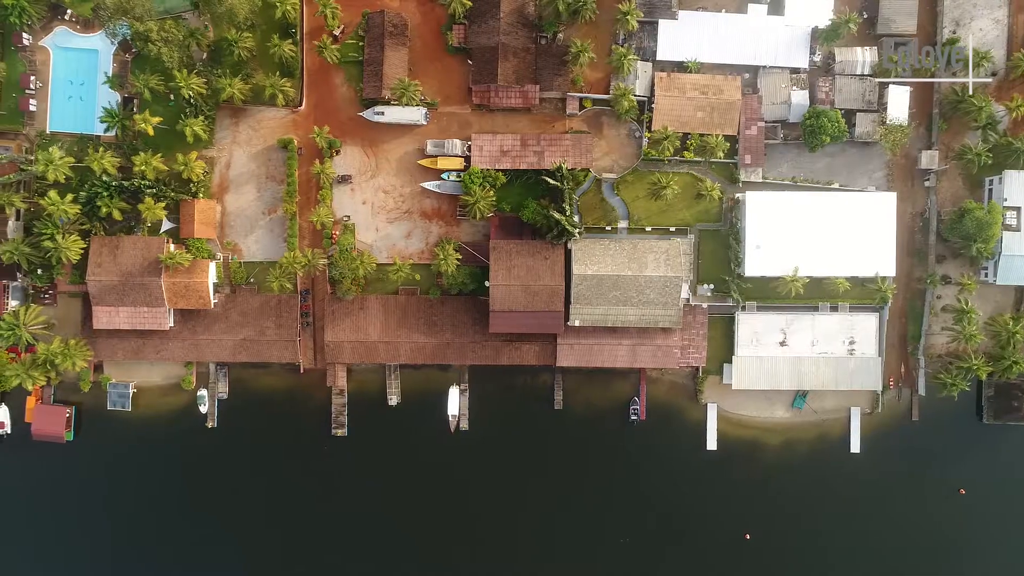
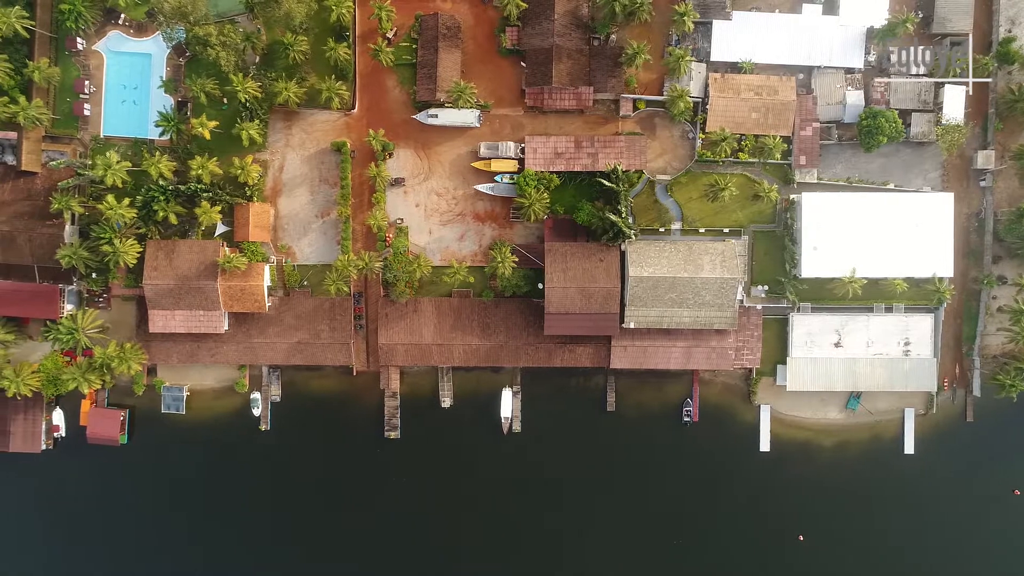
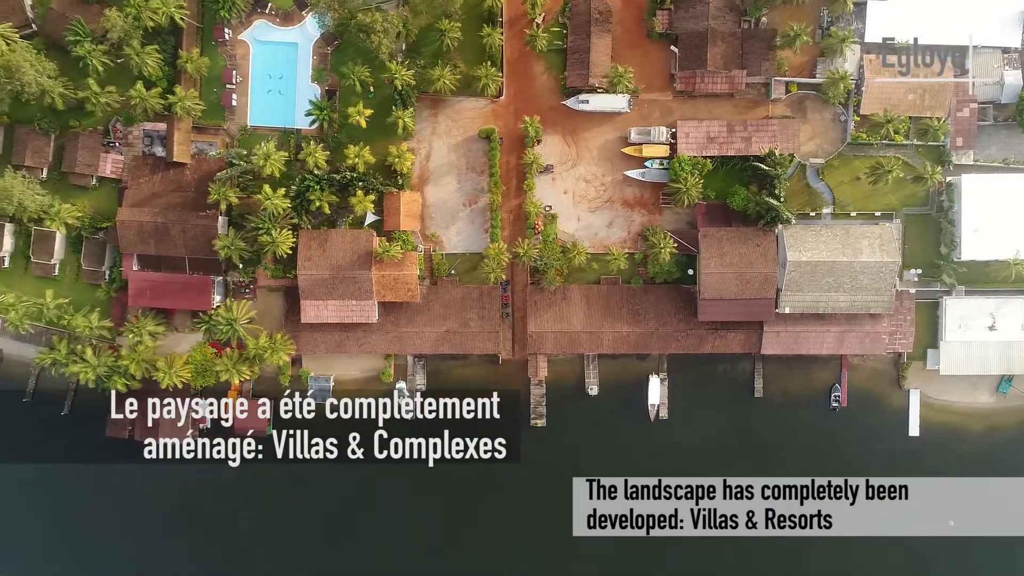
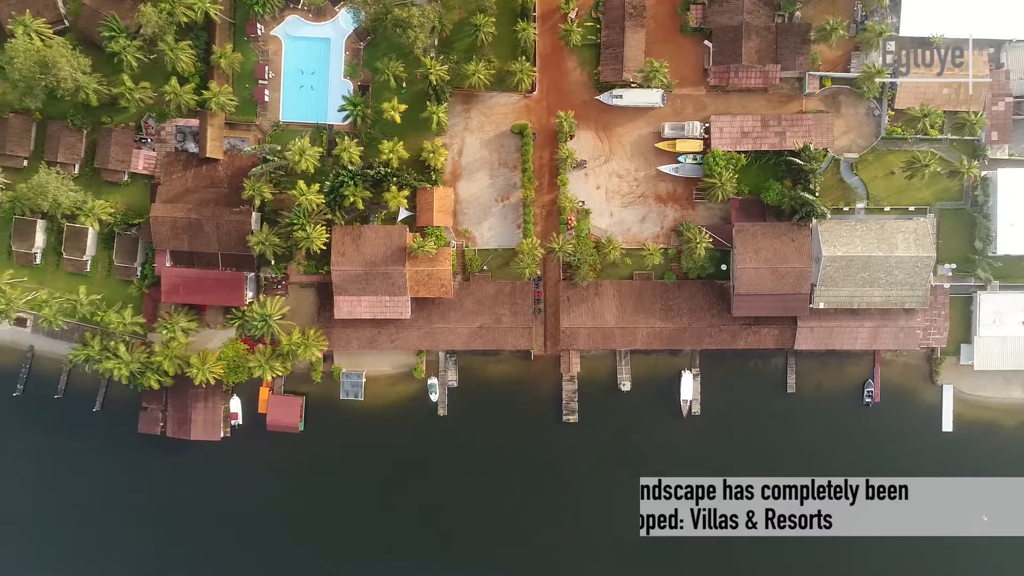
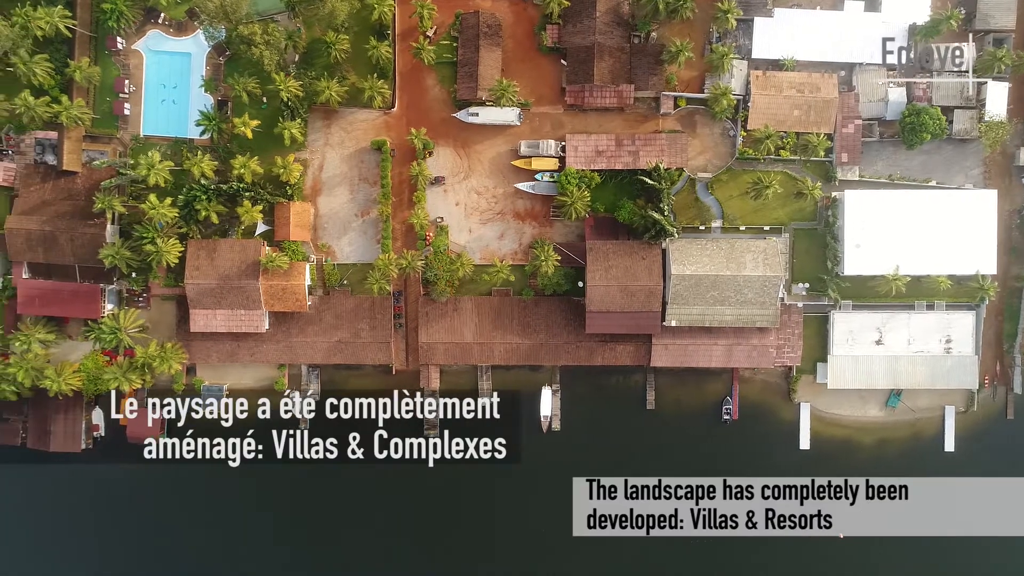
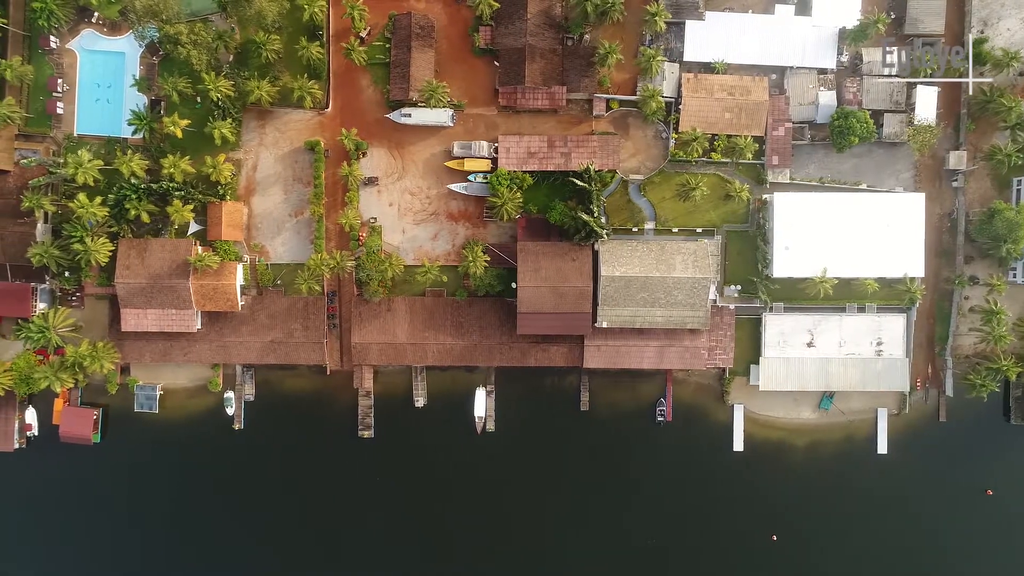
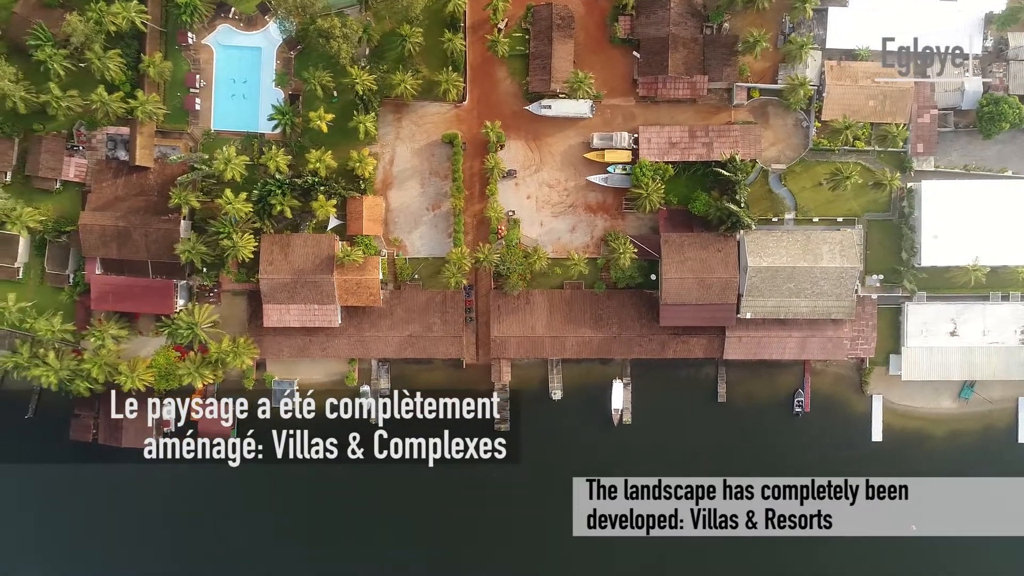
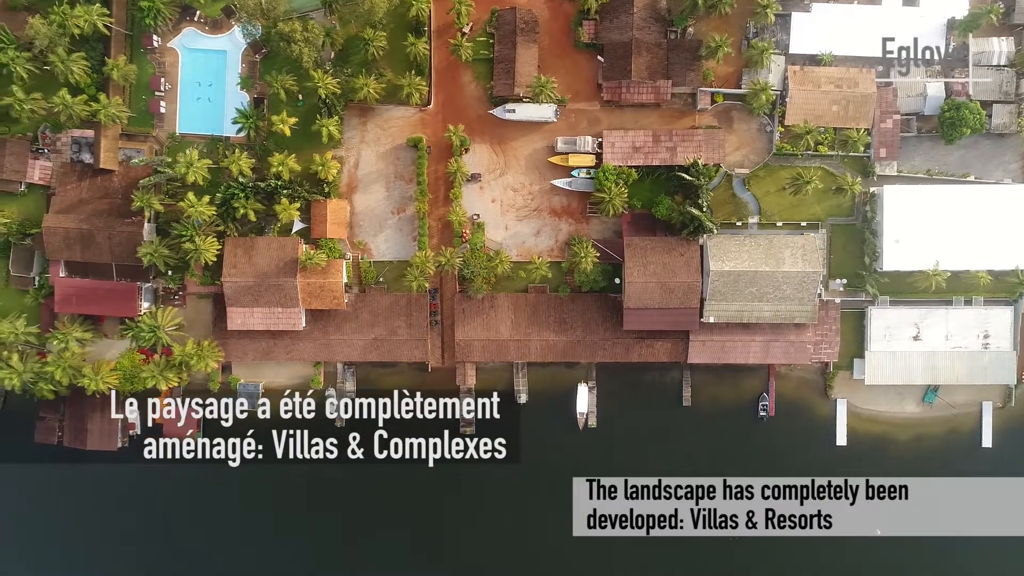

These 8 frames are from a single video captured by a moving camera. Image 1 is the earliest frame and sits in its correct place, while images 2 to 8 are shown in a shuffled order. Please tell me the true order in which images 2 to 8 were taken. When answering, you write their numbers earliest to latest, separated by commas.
6, 2, 5, 8, 7, 3, 4
